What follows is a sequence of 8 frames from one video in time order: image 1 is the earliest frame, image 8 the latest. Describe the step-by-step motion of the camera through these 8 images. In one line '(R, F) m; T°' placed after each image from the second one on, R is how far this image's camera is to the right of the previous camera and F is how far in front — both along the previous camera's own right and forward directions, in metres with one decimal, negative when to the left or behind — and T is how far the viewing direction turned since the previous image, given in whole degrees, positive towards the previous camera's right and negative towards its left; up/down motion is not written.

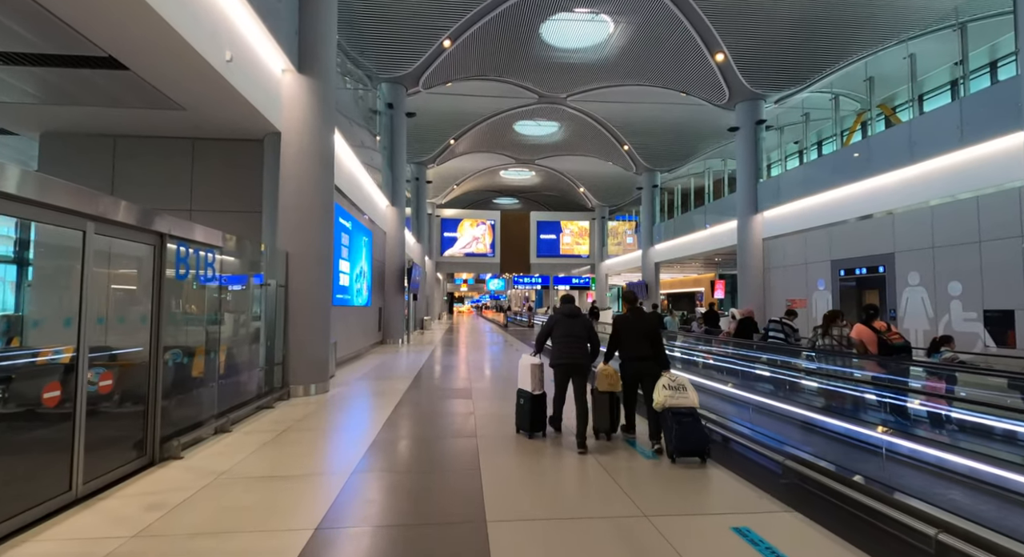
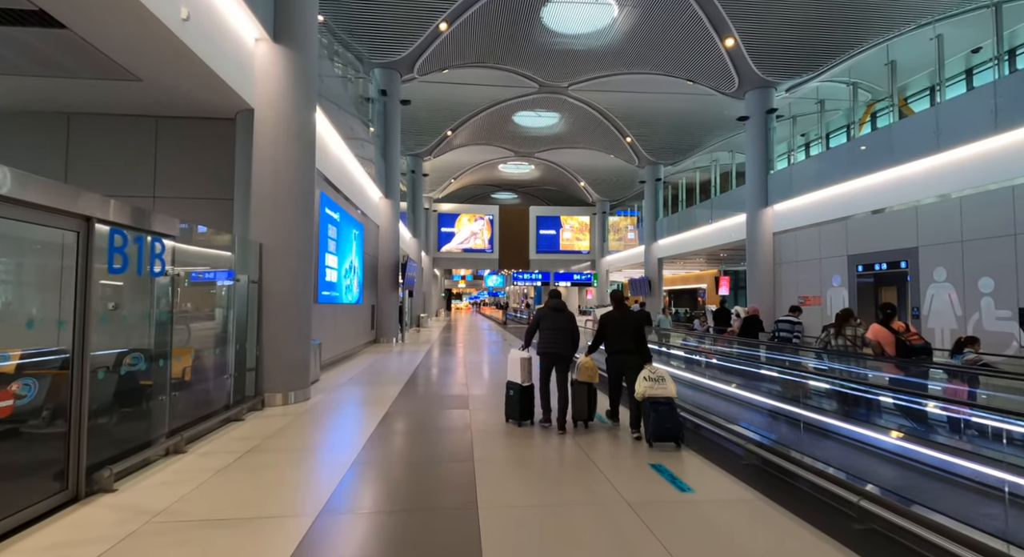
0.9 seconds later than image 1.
(0.0, +0.8) m; 0°
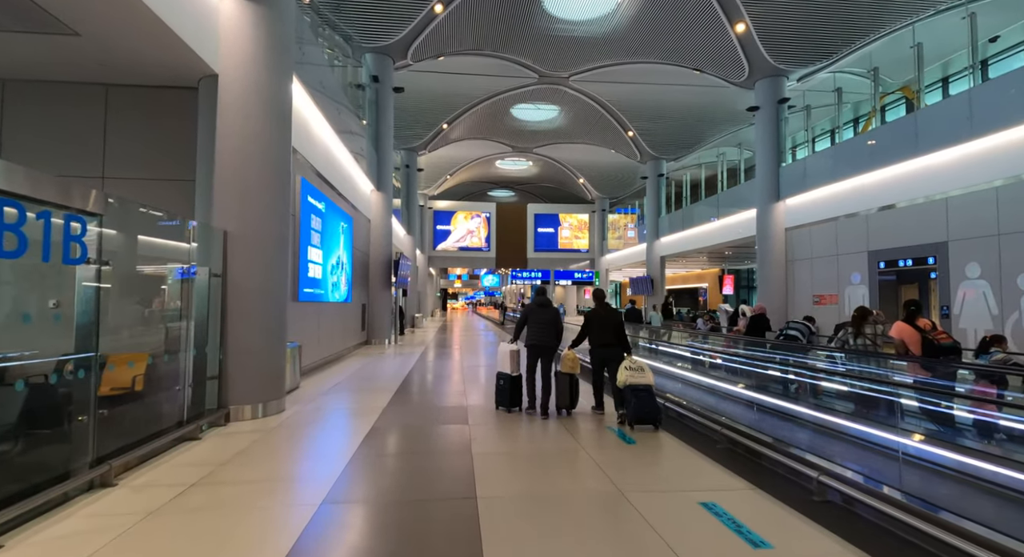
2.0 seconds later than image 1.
(-0.1, +0.9) m; 0°
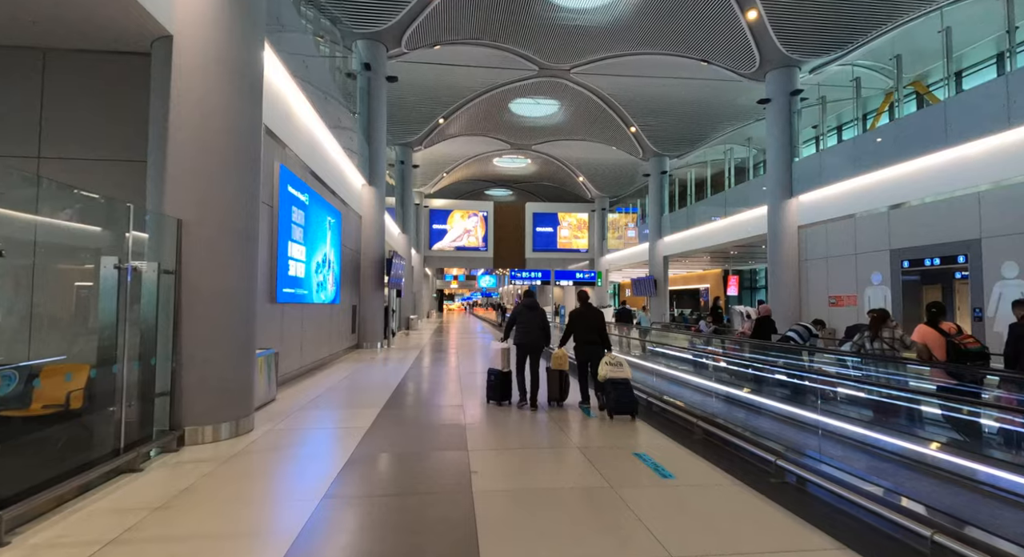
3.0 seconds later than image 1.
(-0.1, +0.8) m; 0°
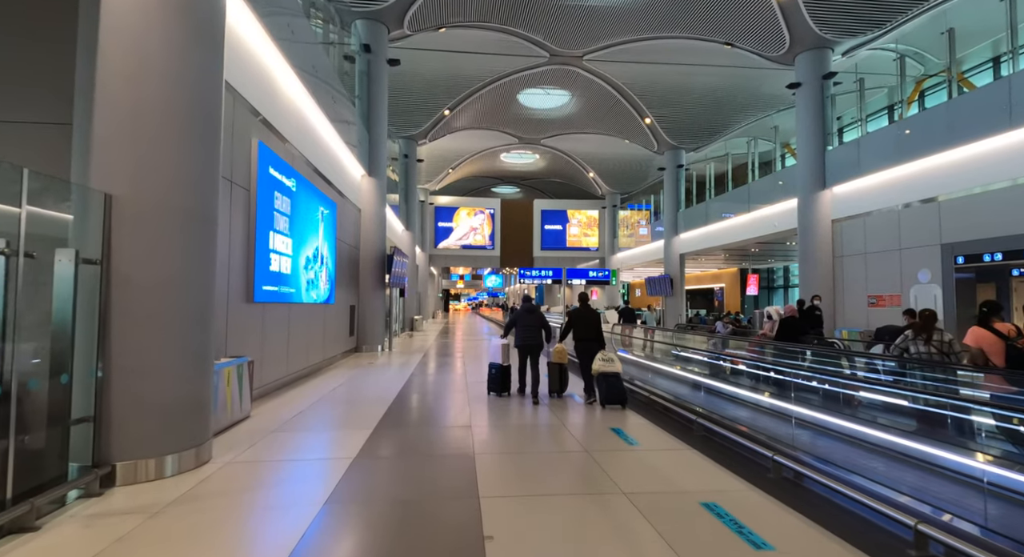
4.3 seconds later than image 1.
(-0.1, +1.1) m; -1°
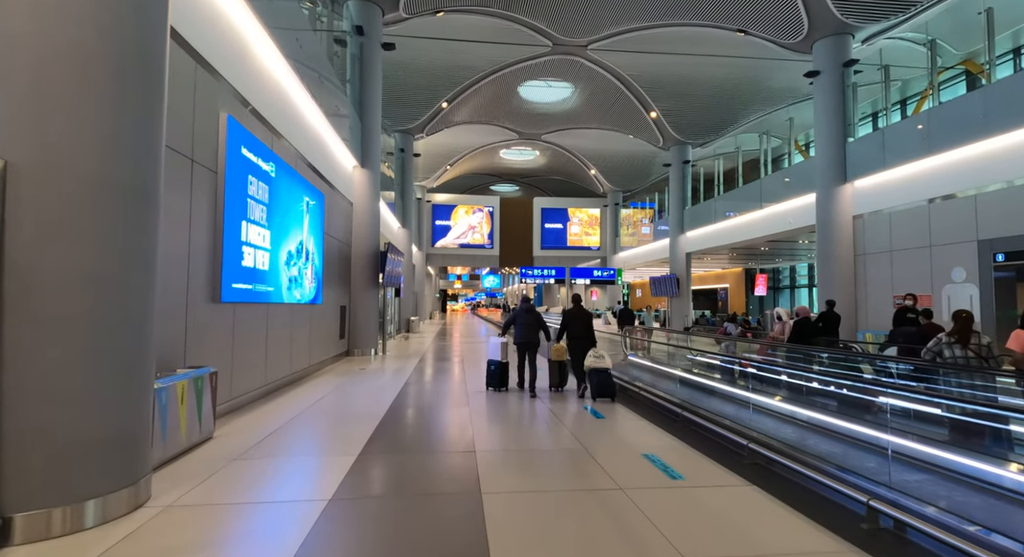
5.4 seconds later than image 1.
(-0.1, +0.9) m; 0°
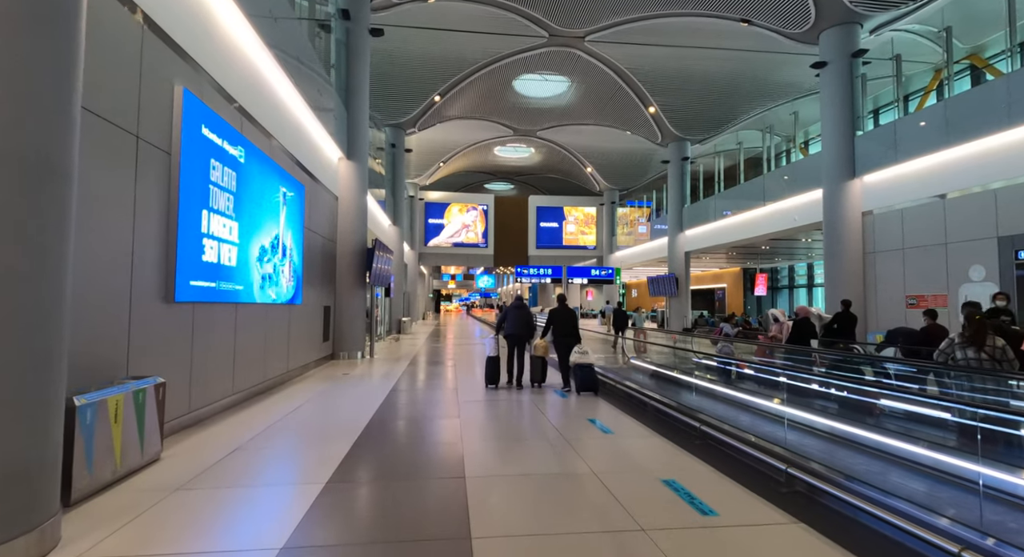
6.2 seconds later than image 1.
(0.0, +0.6) m; +1°
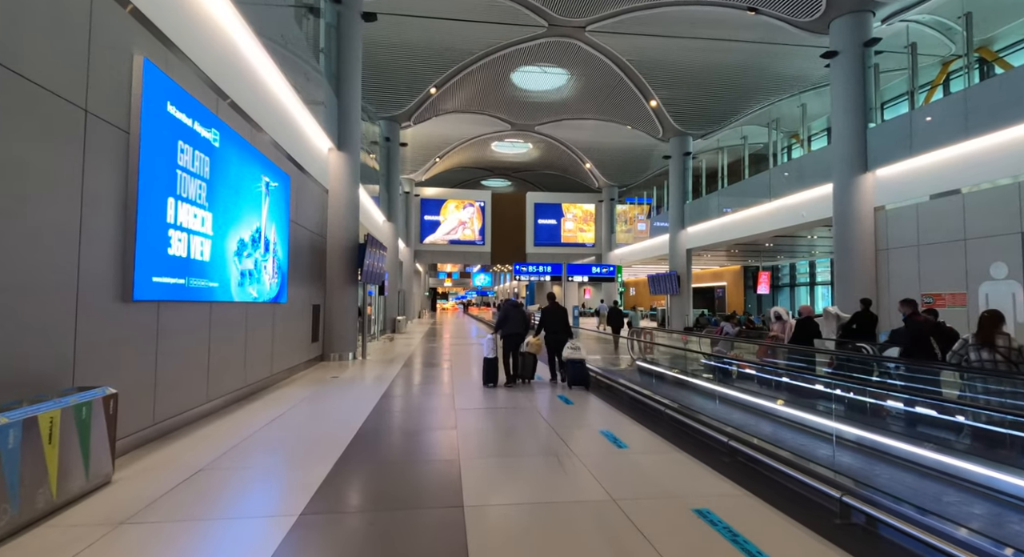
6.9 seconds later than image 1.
(-0.1, +0.5) m; 0°
